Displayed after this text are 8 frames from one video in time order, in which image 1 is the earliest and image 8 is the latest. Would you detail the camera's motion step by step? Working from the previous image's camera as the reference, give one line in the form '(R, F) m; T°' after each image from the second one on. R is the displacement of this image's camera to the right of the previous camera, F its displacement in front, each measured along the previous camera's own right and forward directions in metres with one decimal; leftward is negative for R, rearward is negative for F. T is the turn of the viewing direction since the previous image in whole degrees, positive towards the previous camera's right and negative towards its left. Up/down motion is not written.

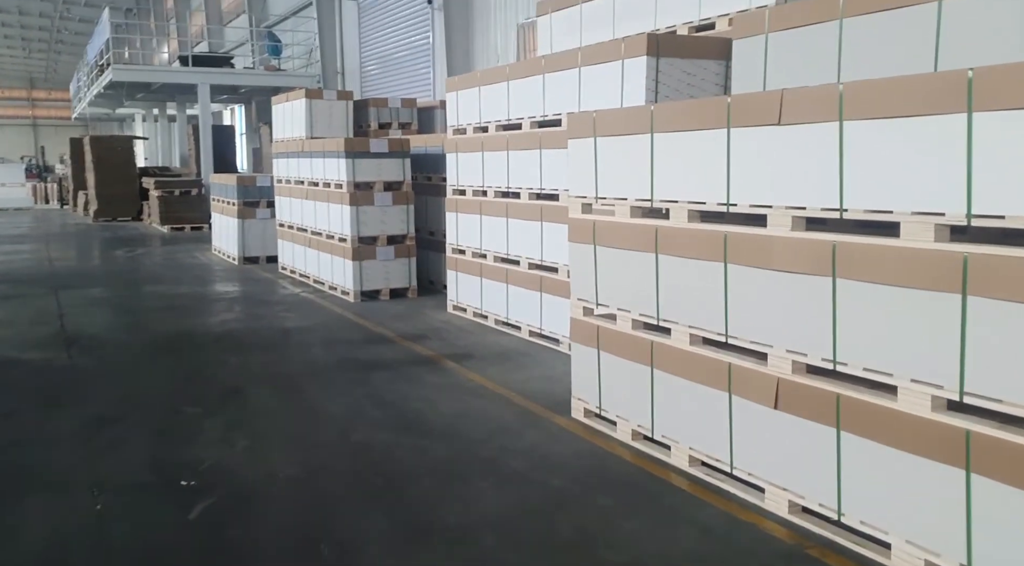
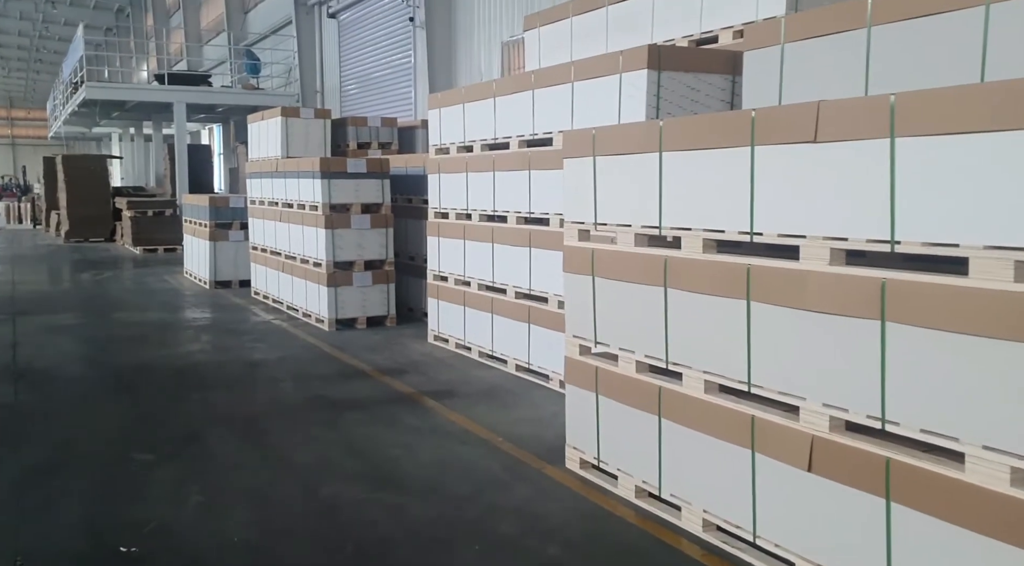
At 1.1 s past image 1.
(0.0, +0.5) m; +1°
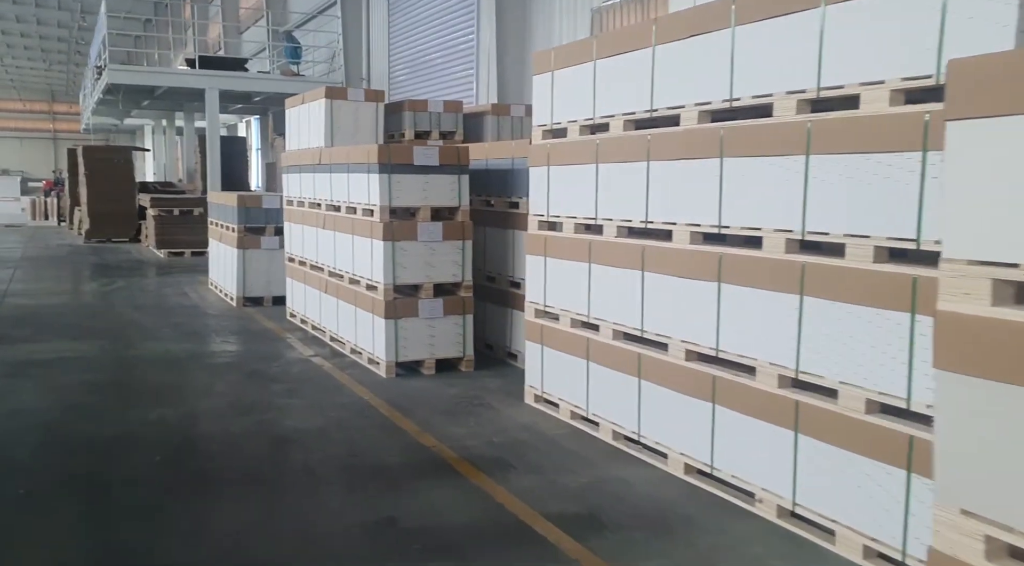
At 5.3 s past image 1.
(-0.7, +2.4) m; -2°
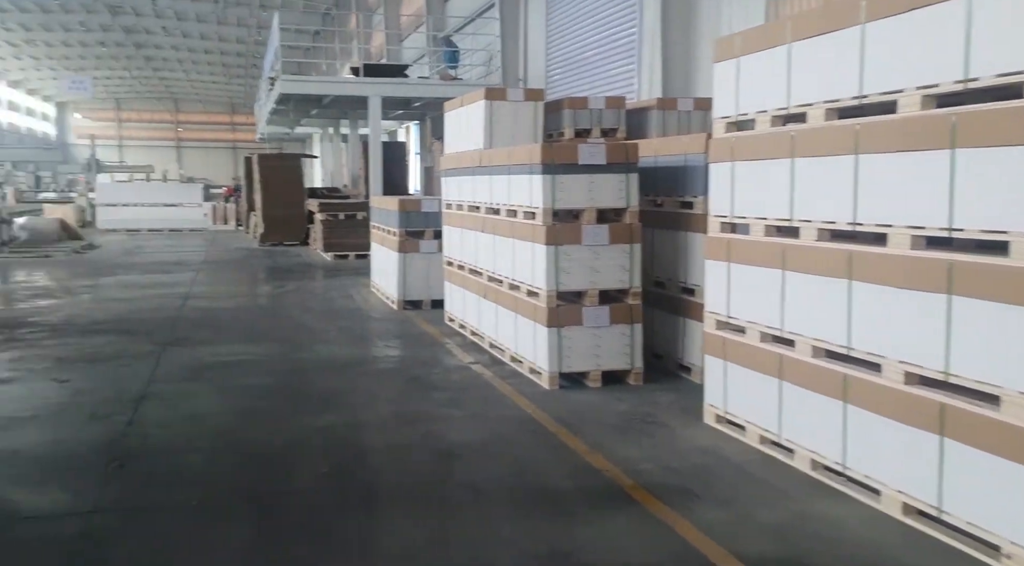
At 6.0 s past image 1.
(-0.2, +0.3) m; -10°
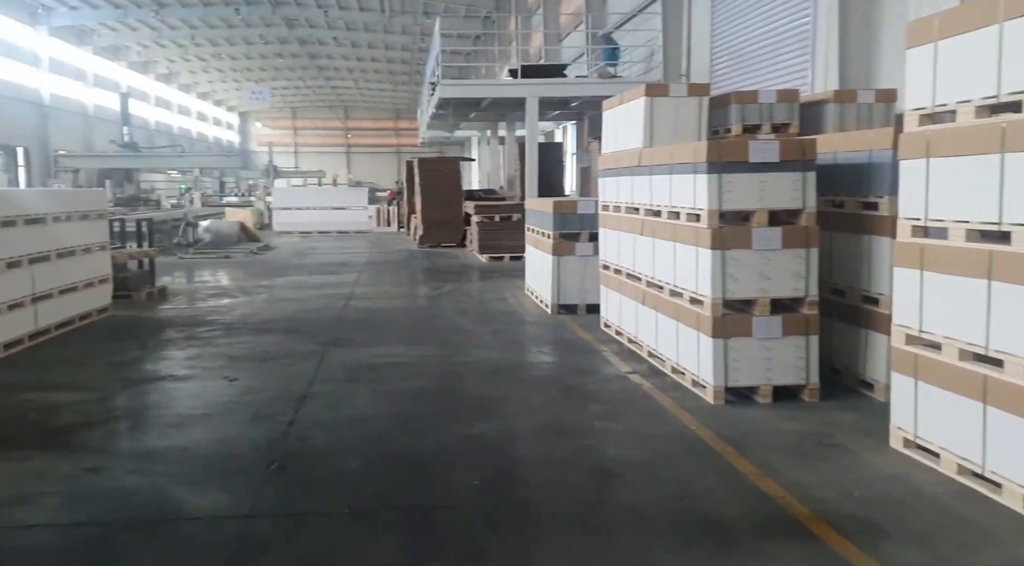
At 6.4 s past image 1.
(0.0, +0.2) m; -11°
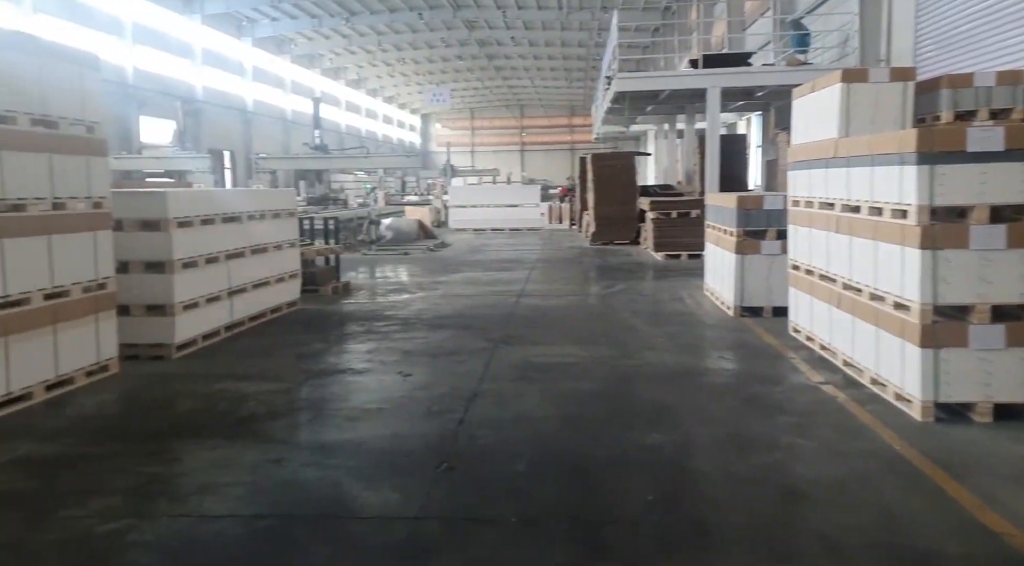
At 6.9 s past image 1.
(0.0, +0.2) m; -12°
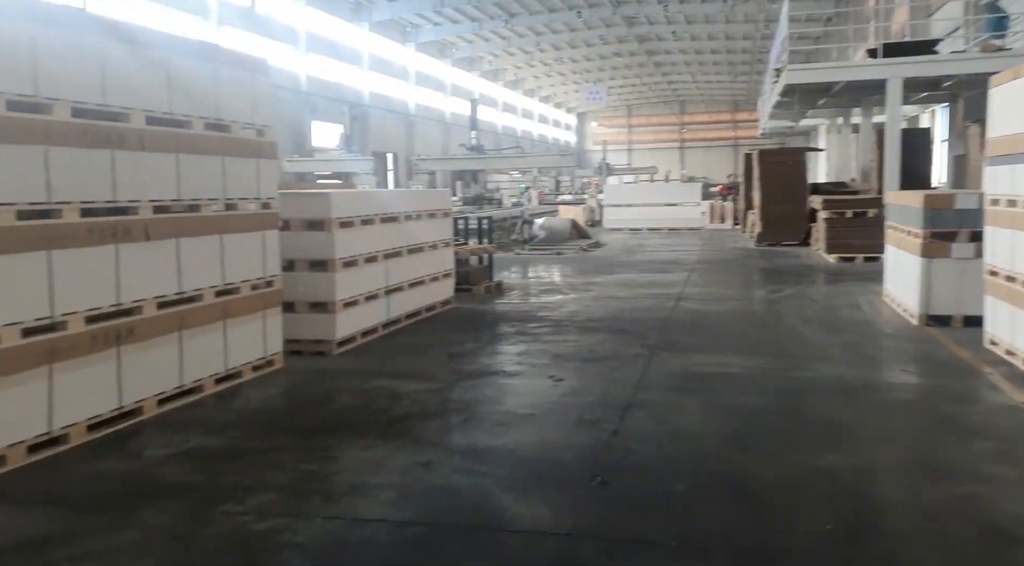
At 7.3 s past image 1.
(0.0, +0.1) m; -11°
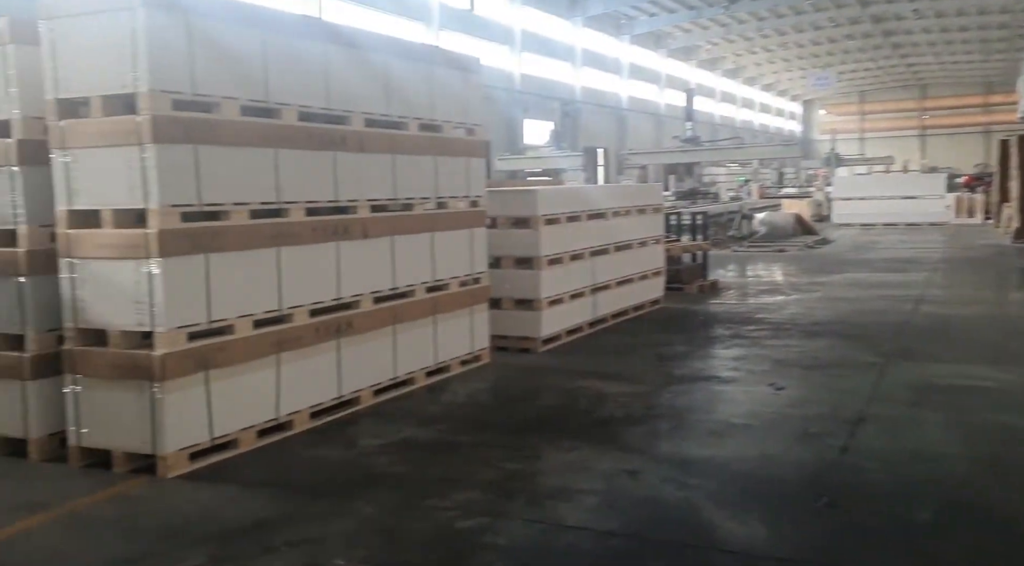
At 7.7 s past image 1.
(0.0, +0.1) m; -15°
